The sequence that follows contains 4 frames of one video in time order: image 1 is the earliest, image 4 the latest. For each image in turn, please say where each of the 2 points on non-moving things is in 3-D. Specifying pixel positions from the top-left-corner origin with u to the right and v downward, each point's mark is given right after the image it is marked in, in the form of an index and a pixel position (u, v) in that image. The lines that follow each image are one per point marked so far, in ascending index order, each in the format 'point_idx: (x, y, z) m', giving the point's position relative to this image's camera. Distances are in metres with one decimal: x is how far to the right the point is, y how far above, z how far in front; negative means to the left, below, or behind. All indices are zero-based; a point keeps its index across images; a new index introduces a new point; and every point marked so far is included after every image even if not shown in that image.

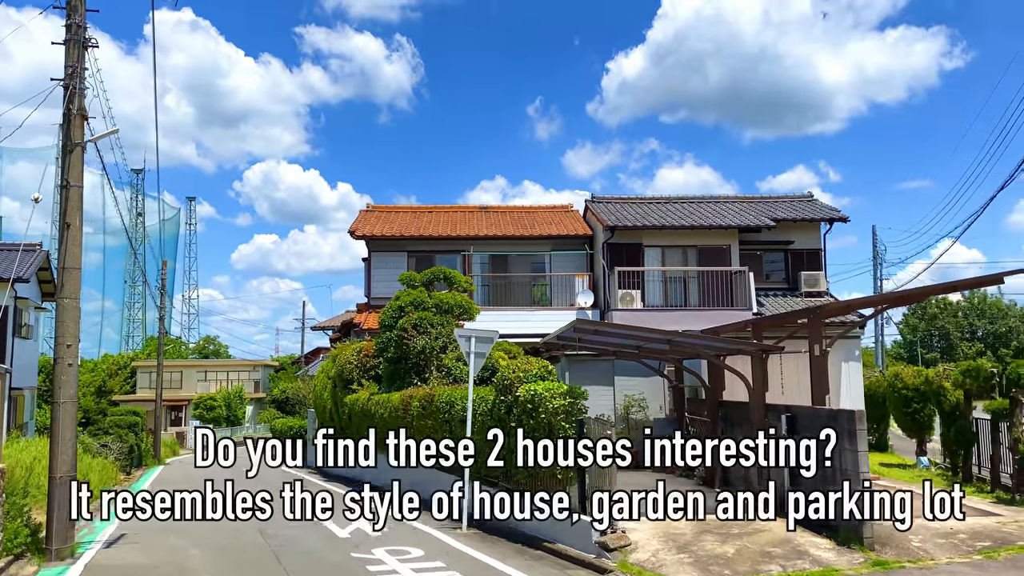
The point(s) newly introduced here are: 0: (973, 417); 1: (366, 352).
0: (+6.2, -1.7, +11.4) m
1: (-3.4, -1.5, +19.5) m
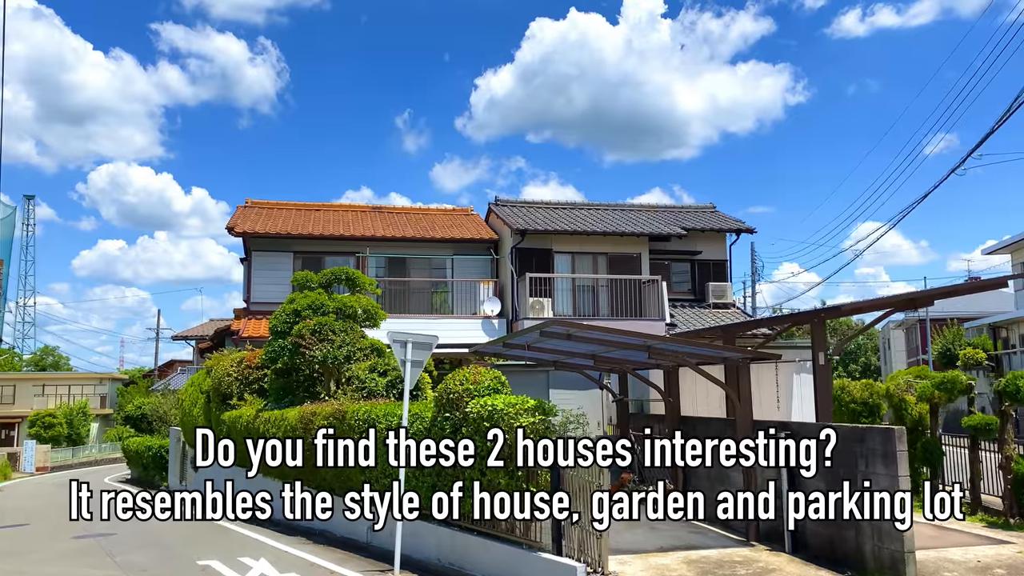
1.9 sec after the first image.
0: (+5.4, -1.8, +10.8) m
1: (-5.4, -1.5, +17.2) m
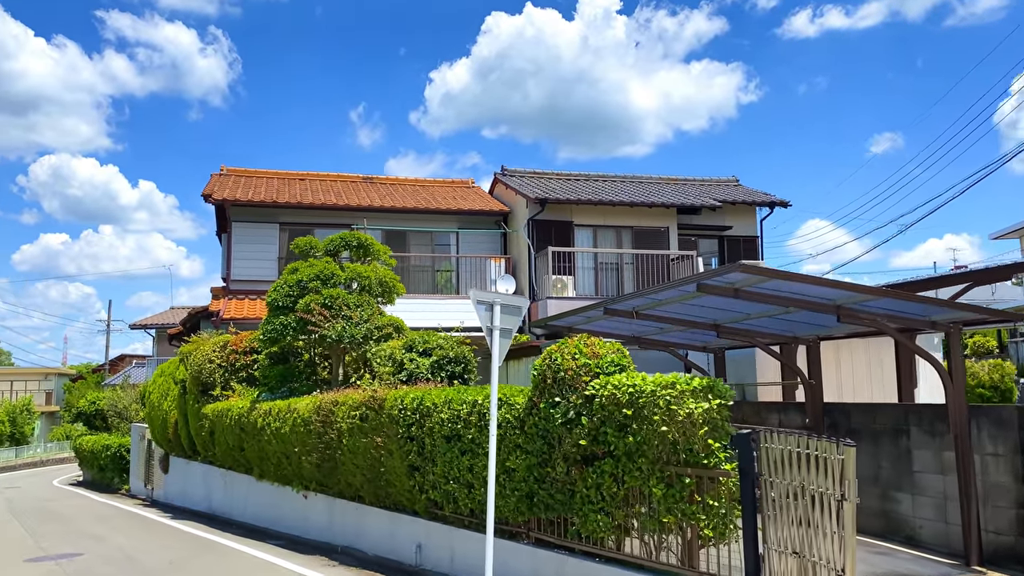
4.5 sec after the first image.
0: (+6.3, -1.4, +8.8) m
1: (-4.8, -1.0, +14.7) m
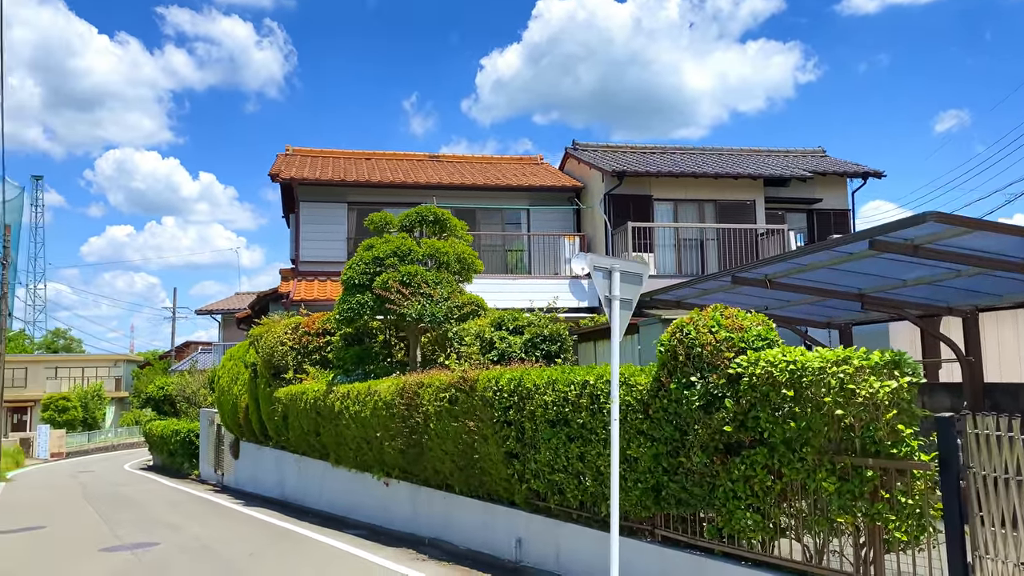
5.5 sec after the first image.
0: (+7.3, -1.0, +7.6) m
1: (-3.4, -0.7, +14.1) m
